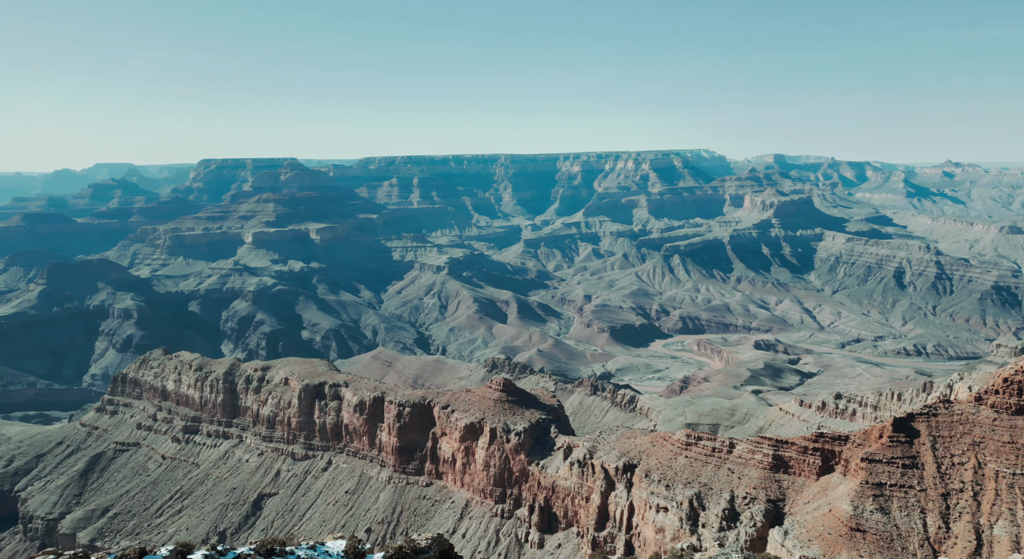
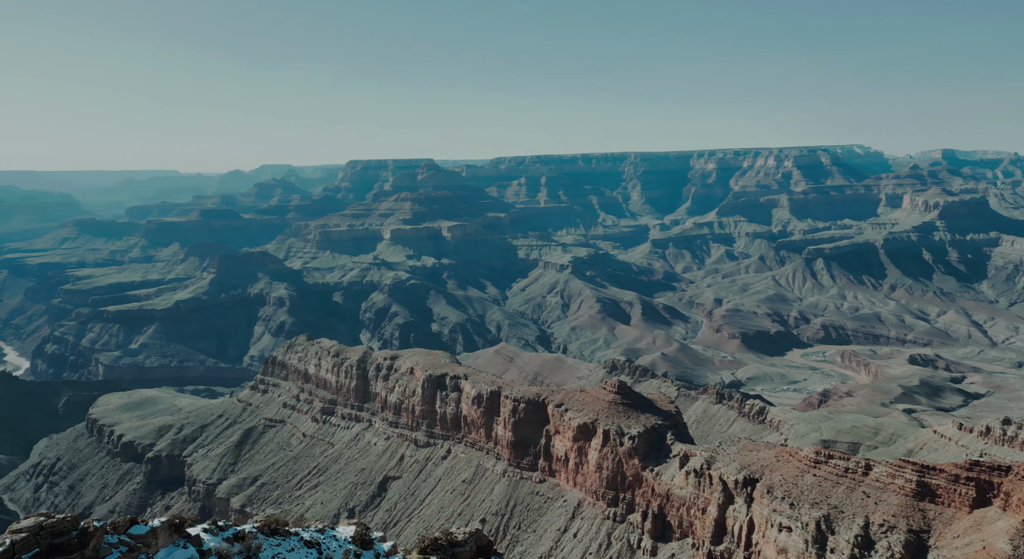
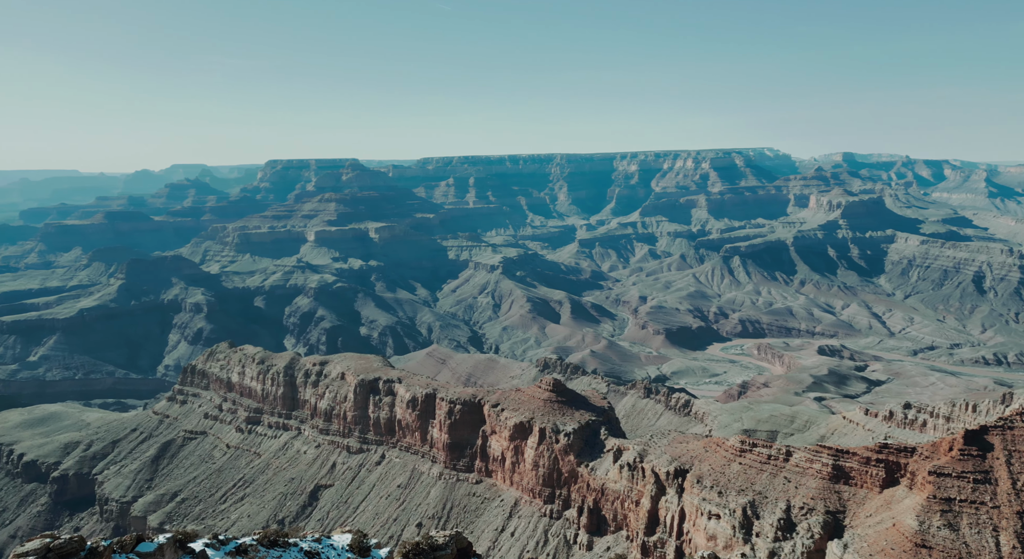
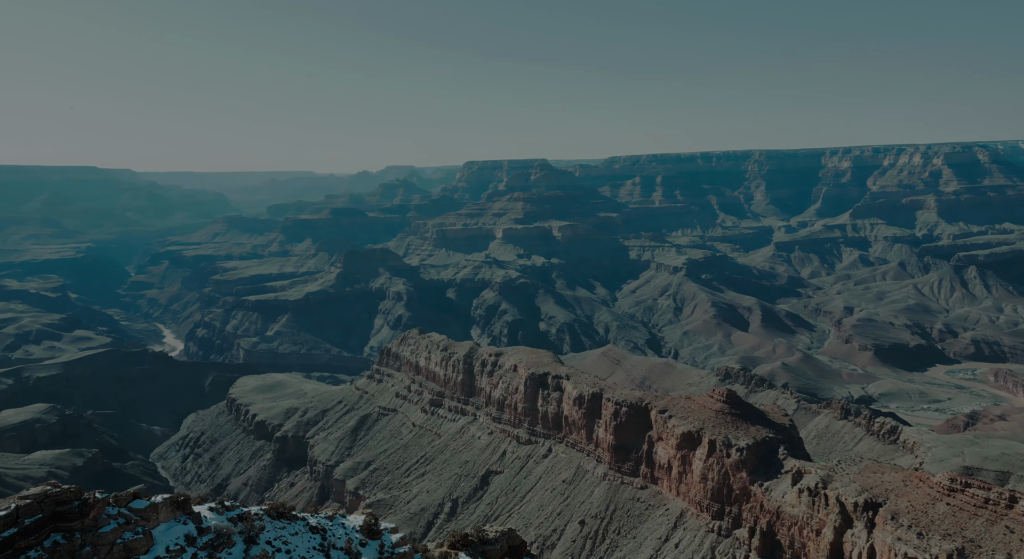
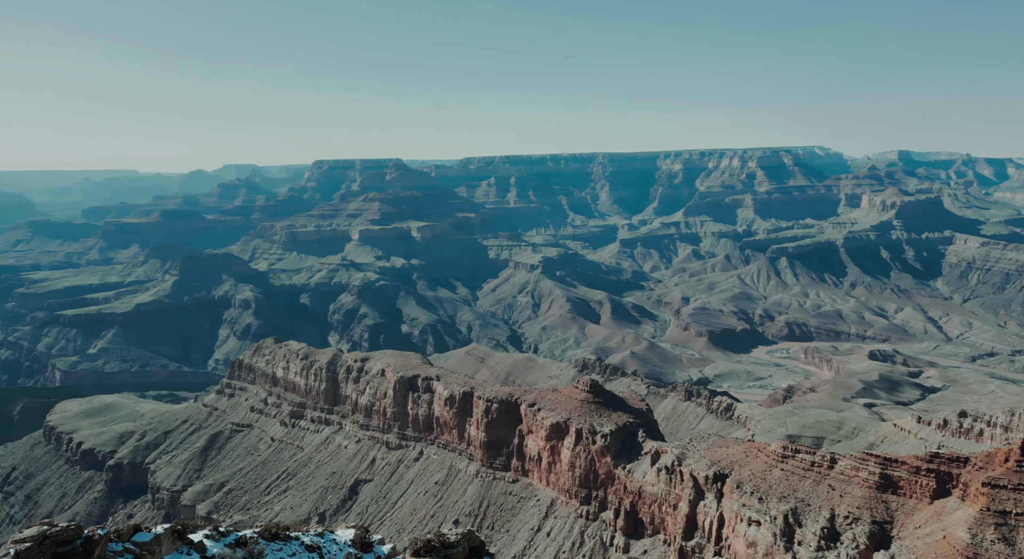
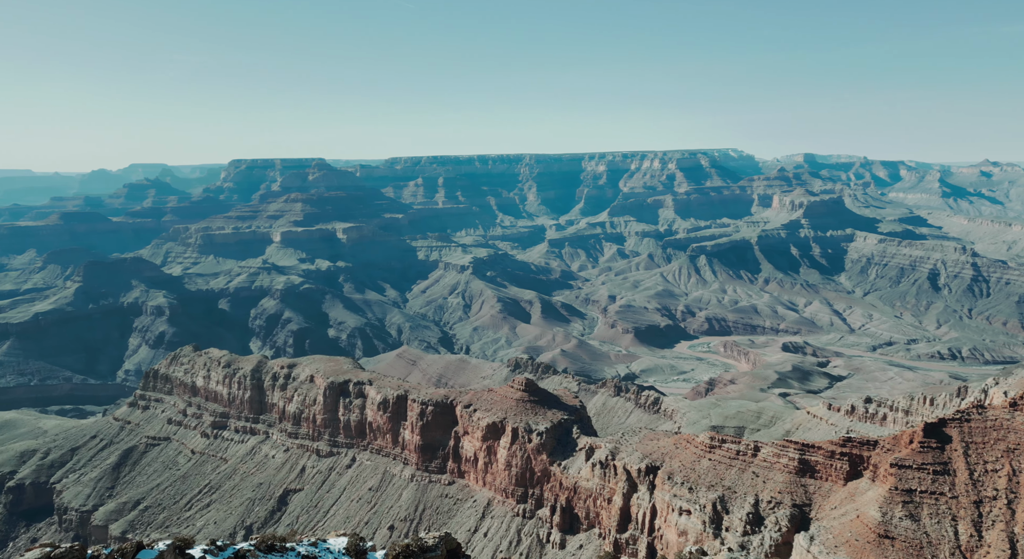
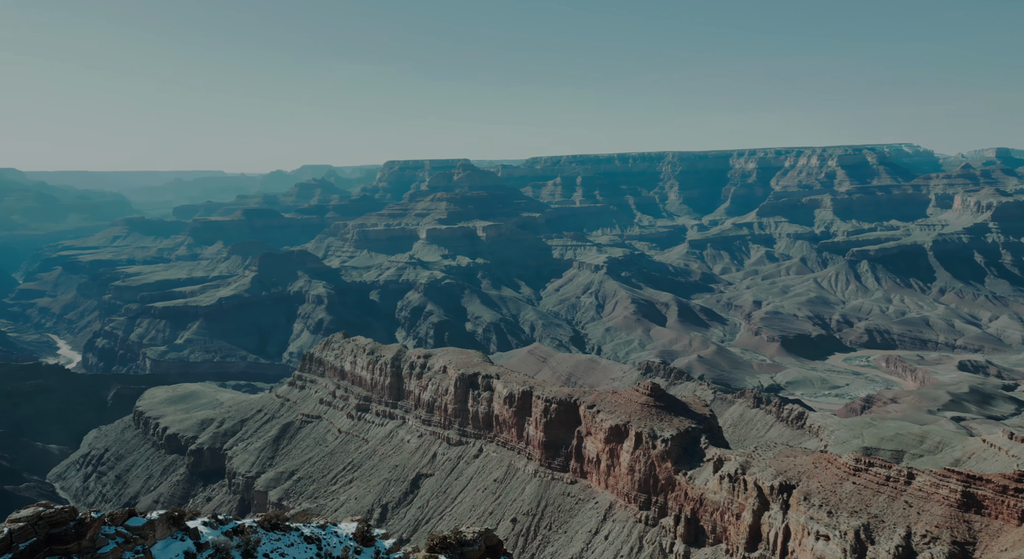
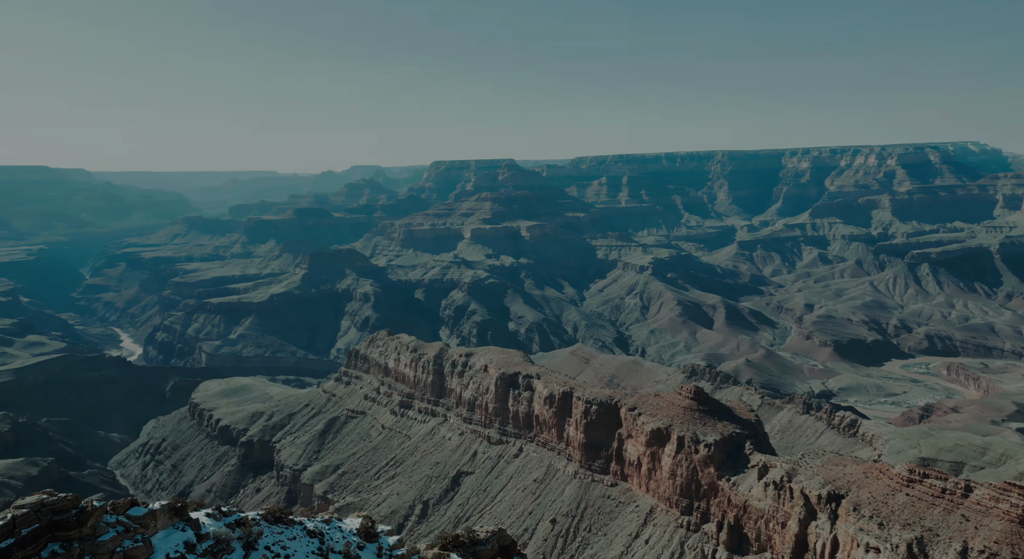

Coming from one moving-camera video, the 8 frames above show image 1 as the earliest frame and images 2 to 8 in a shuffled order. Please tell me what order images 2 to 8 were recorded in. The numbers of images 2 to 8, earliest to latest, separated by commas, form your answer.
6, 3, 5, 2, 7, 8, 4
